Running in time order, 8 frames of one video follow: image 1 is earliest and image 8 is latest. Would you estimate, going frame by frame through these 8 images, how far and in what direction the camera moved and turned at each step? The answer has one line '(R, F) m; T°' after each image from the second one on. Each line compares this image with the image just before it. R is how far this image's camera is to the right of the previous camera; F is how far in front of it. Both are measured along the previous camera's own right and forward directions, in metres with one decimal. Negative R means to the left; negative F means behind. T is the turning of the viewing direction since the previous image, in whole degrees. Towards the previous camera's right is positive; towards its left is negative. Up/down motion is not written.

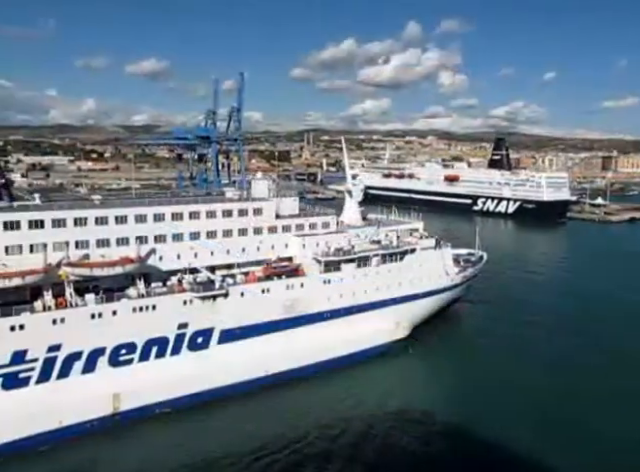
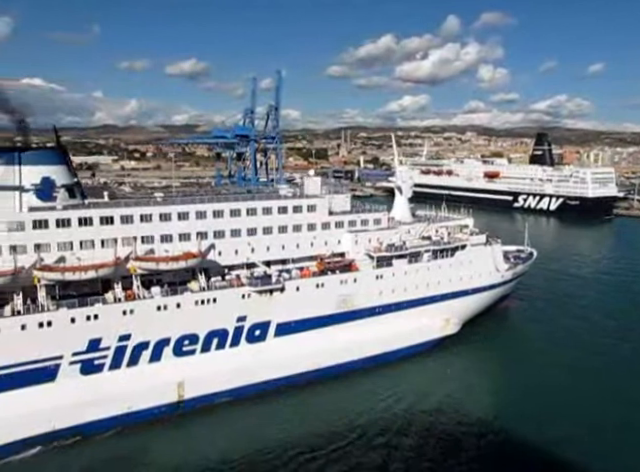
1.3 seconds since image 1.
(-0.9, -0.3) m; -3°
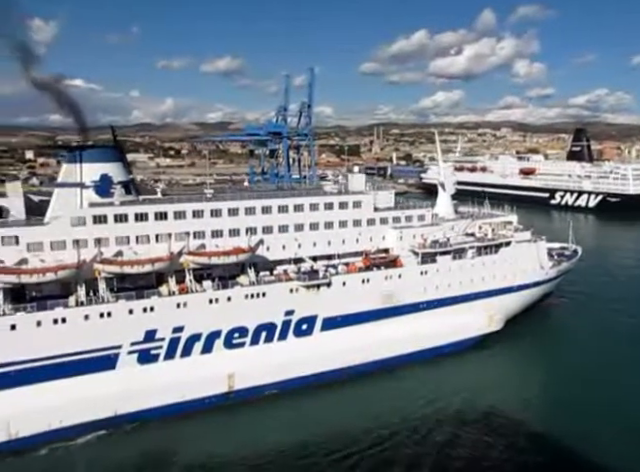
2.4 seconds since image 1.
(-0.8, -0.2) m; -3°
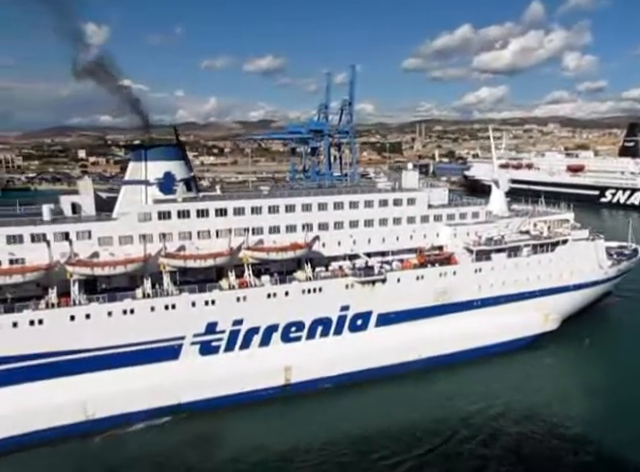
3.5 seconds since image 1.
(-0.8, -0.2) m; -4°
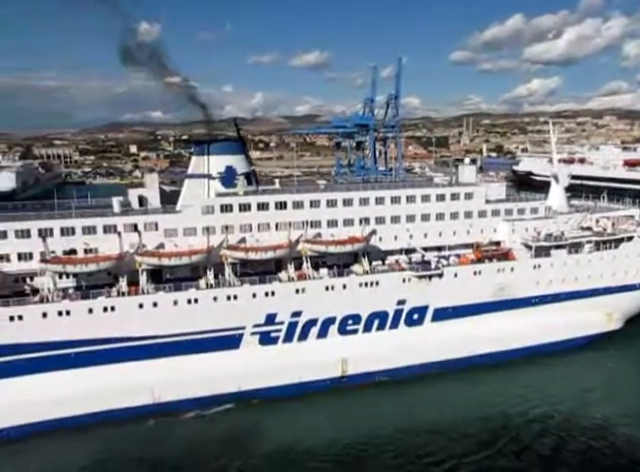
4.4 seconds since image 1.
(-0.7, -0.2) m; -4°
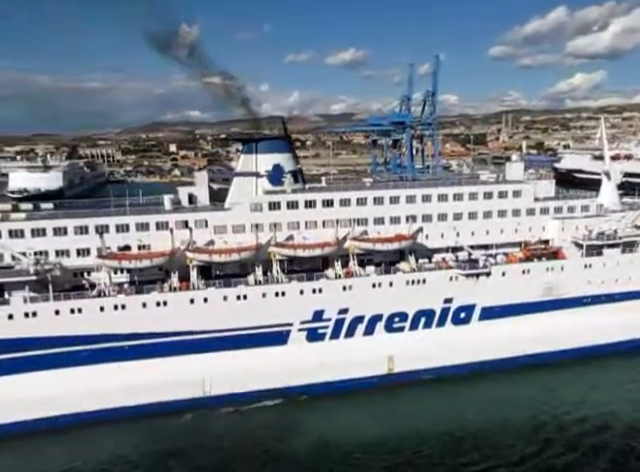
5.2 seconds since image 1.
(-0.6, -0.1) m; -3°
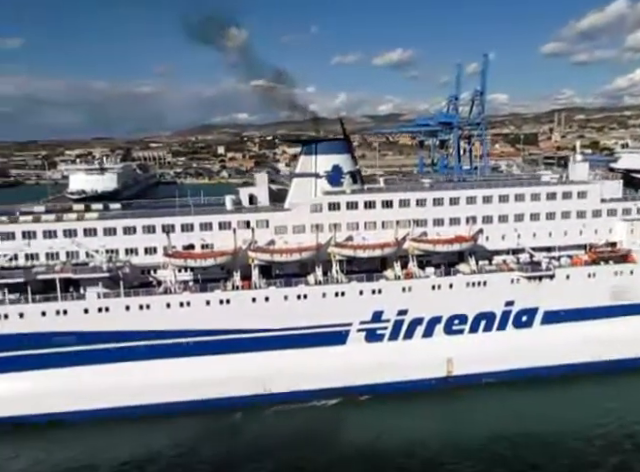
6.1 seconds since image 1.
(-0.7, -0.1) m; -4°
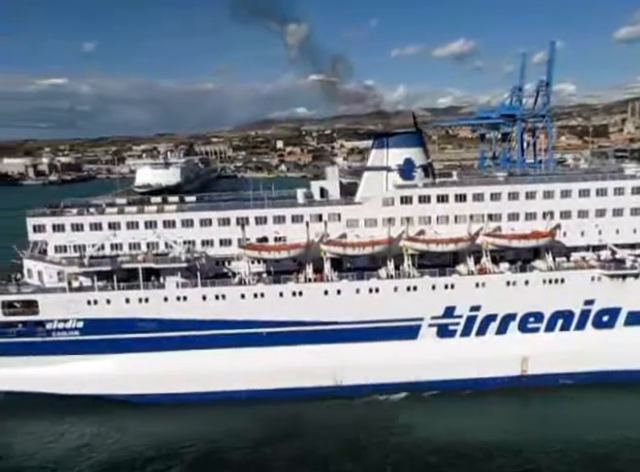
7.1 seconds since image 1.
(-0.8, -0.2) m; -6°
